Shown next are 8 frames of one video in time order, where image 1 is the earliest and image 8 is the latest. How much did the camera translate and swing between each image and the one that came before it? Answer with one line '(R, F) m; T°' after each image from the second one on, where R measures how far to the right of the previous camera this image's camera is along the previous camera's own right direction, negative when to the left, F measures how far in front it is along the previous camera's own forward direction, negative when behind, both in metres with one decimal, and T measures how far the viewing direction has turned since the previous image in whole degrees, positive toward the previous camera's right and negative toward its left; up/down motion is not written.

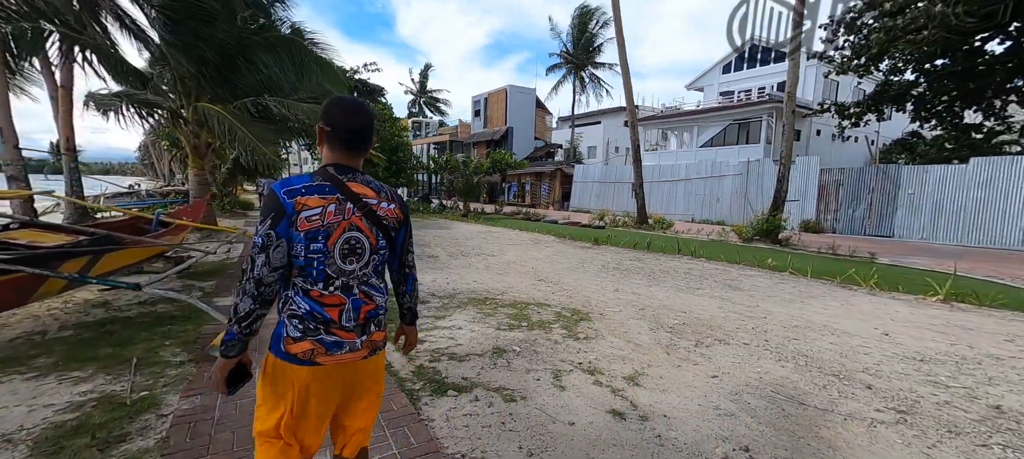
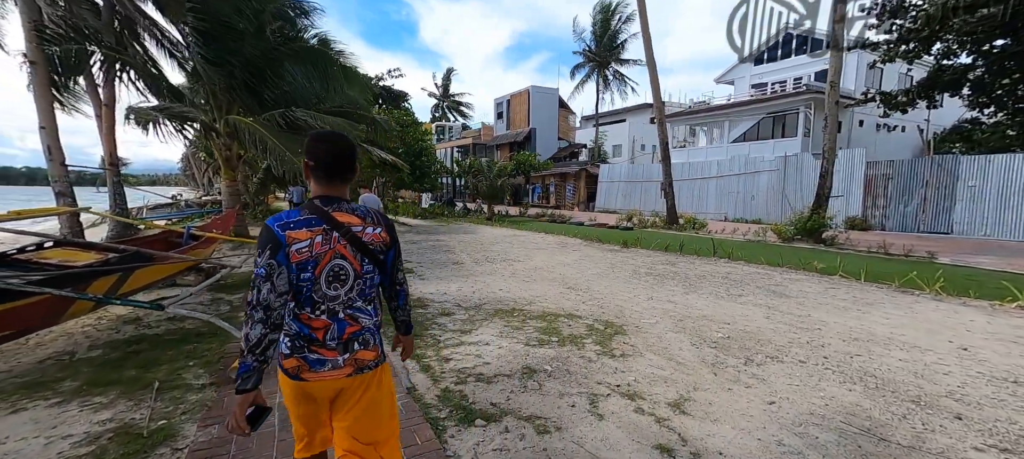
(0.0, +0.2) m; -4°
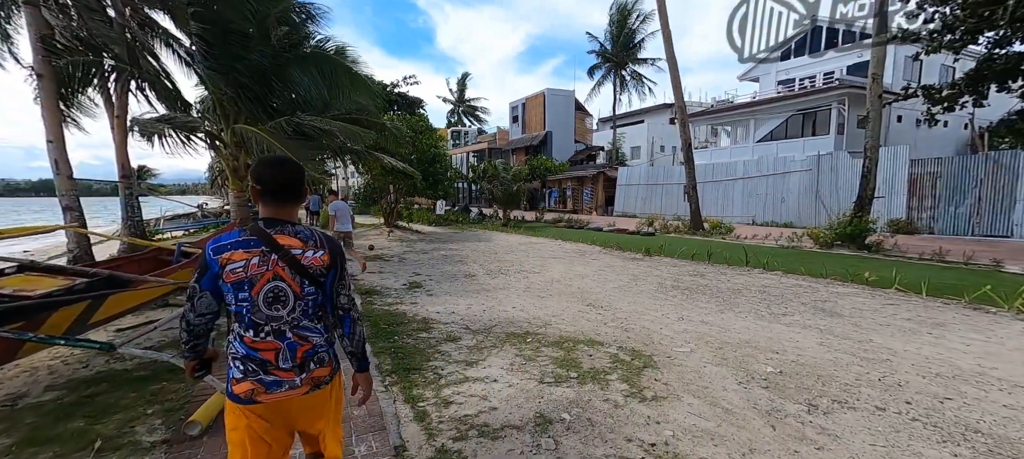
(+0.1, +0.5) m; -3°
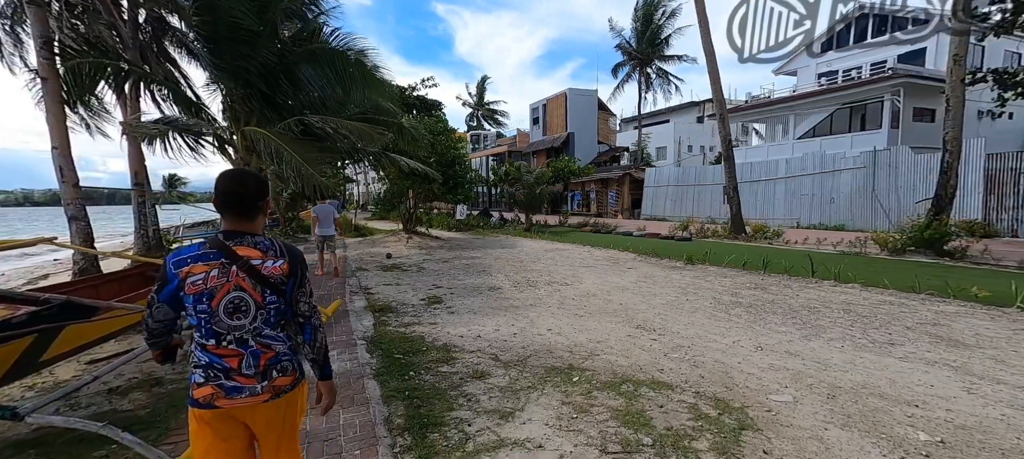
(-0.2, +0.7) m; -3°
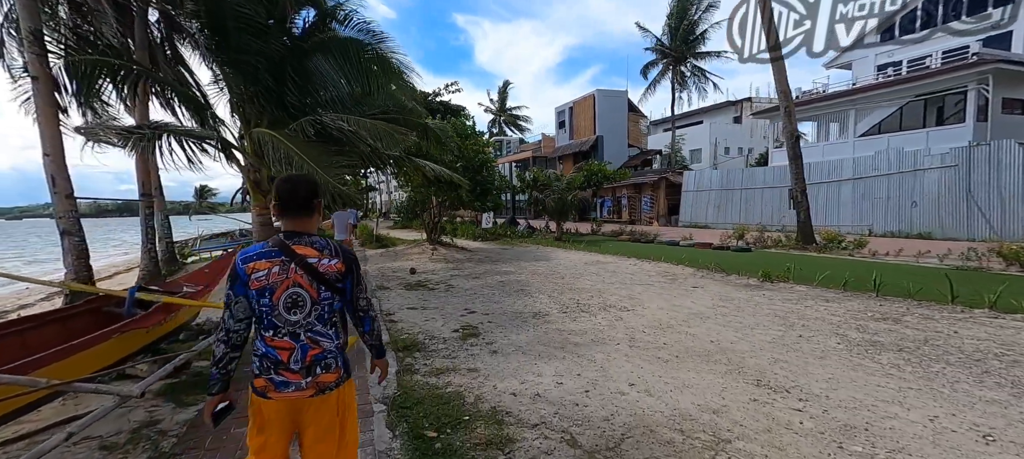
(-0.4, +1.1) m; -3°
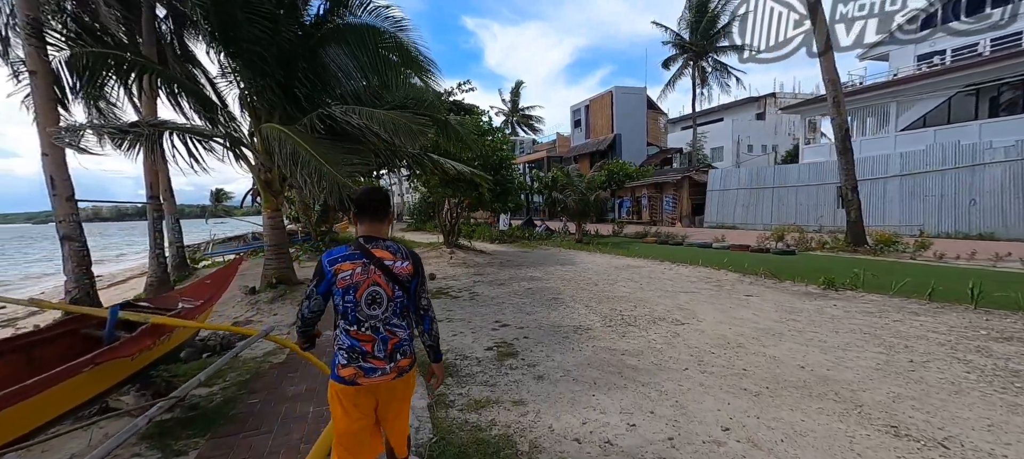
(-0.3, +0.6) m; -2°
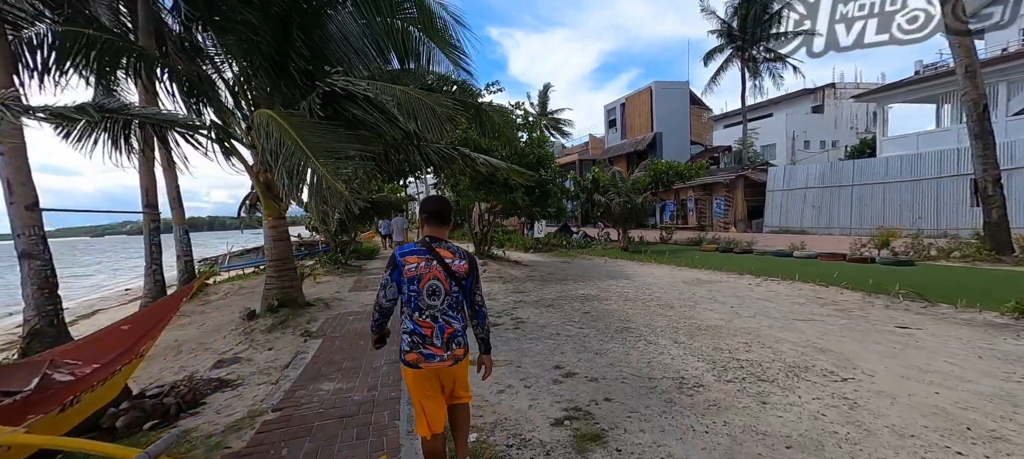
(-0.4, +1.5) m; -4°
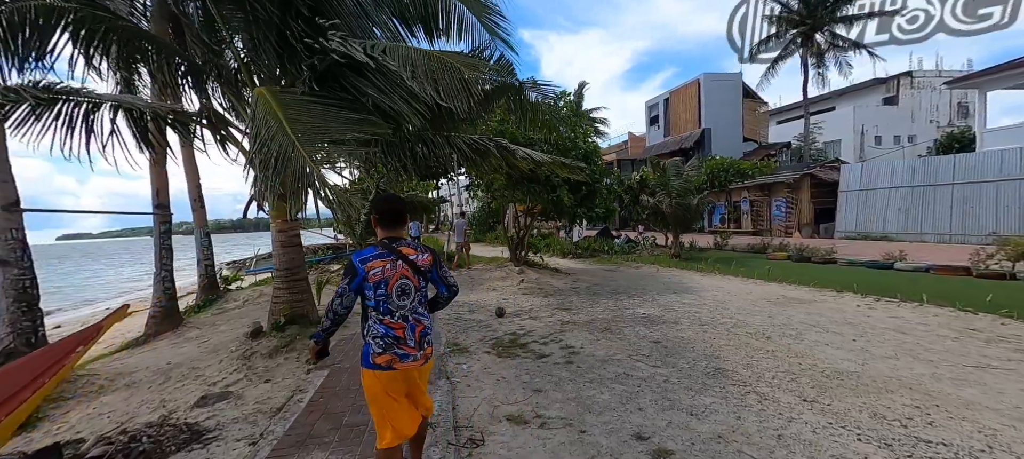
(-0.2, +1.1) m; -5°
